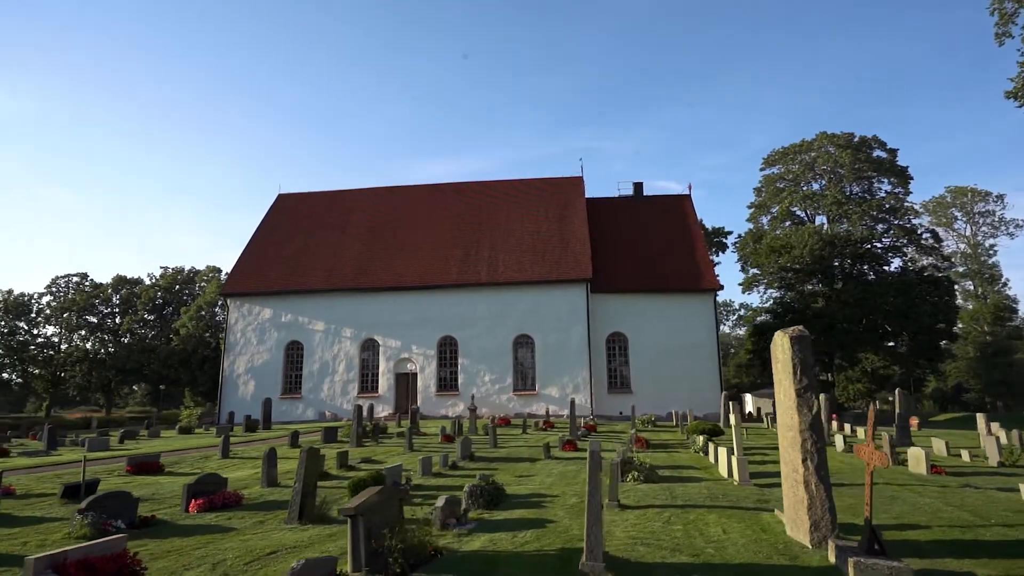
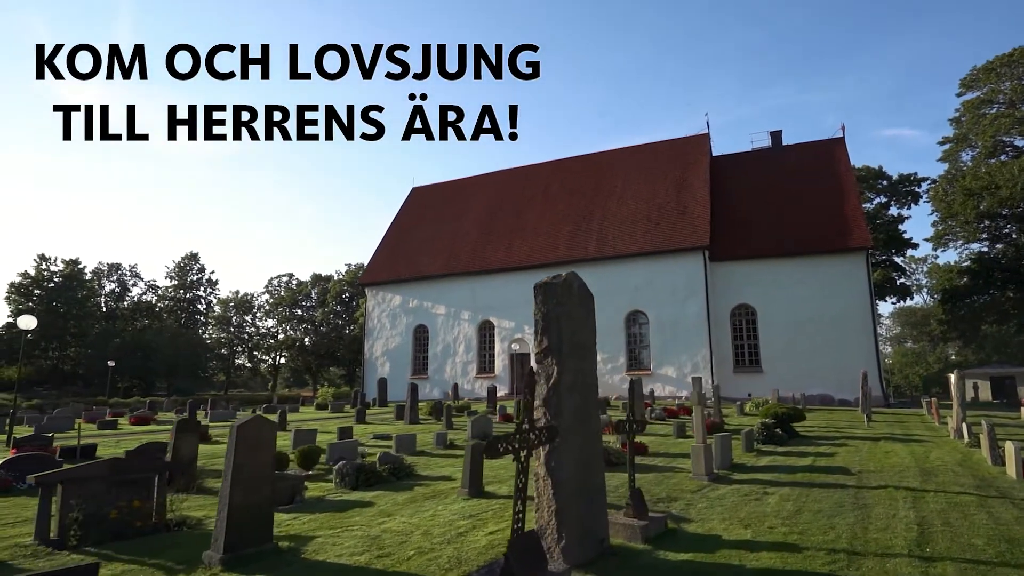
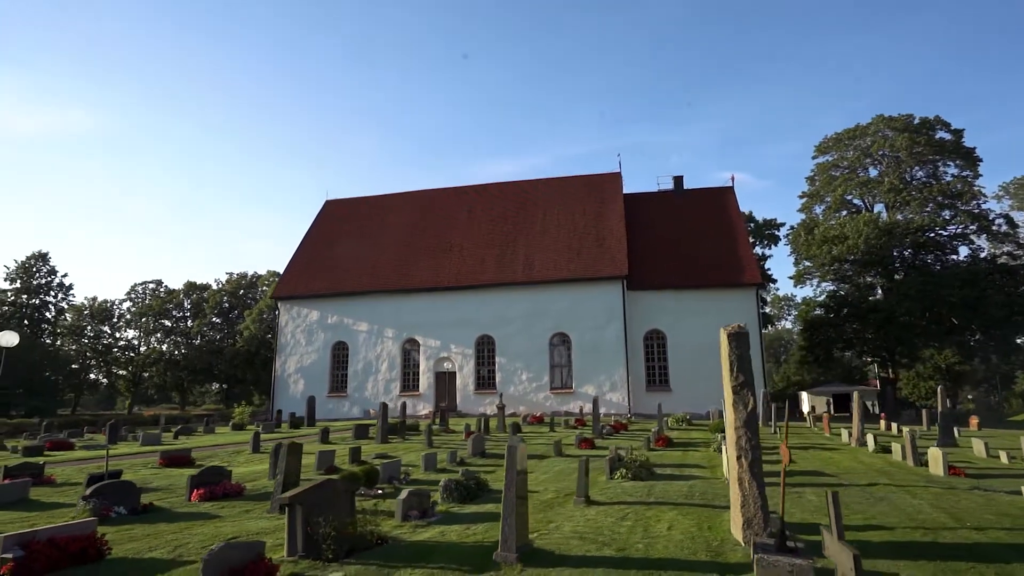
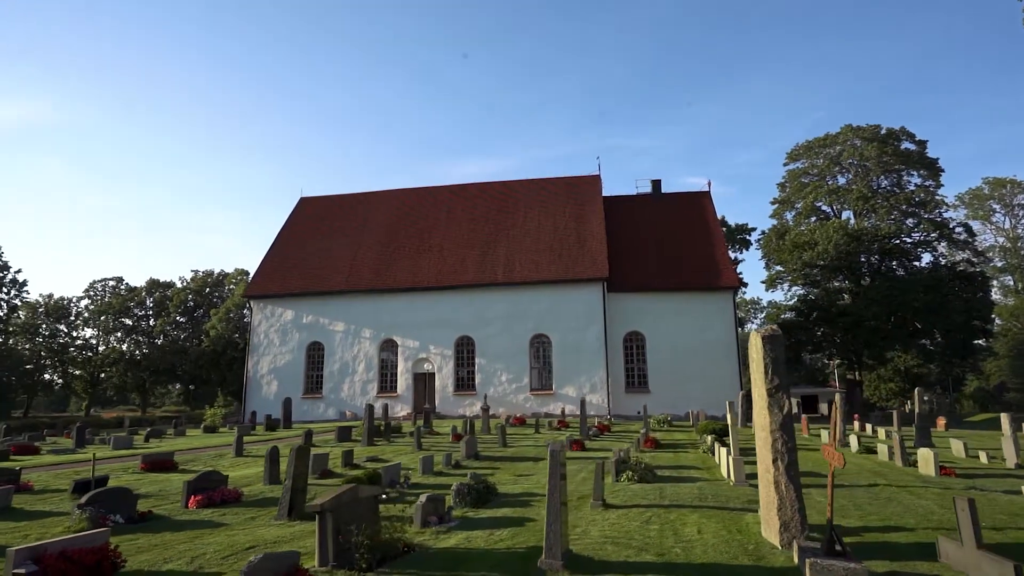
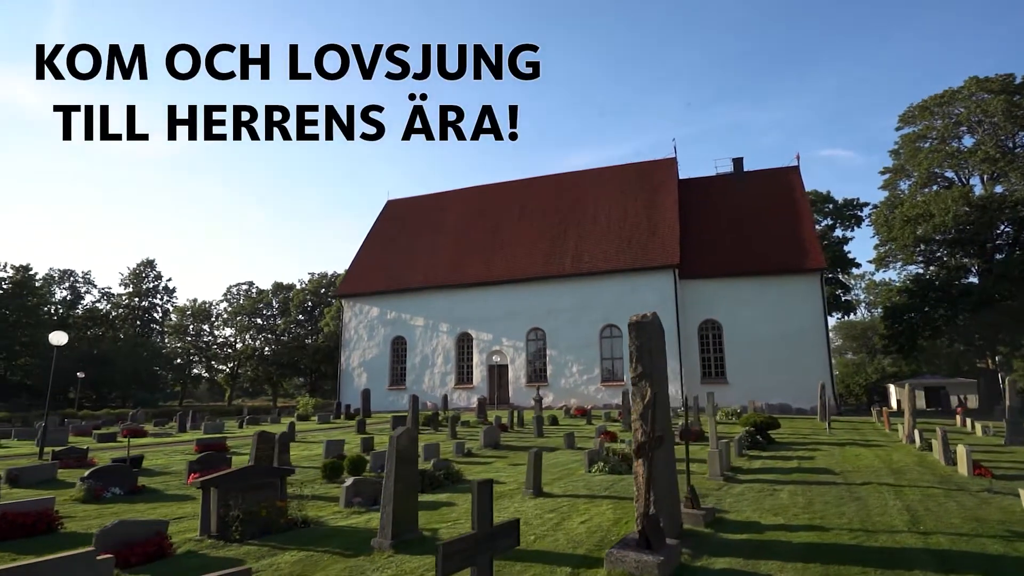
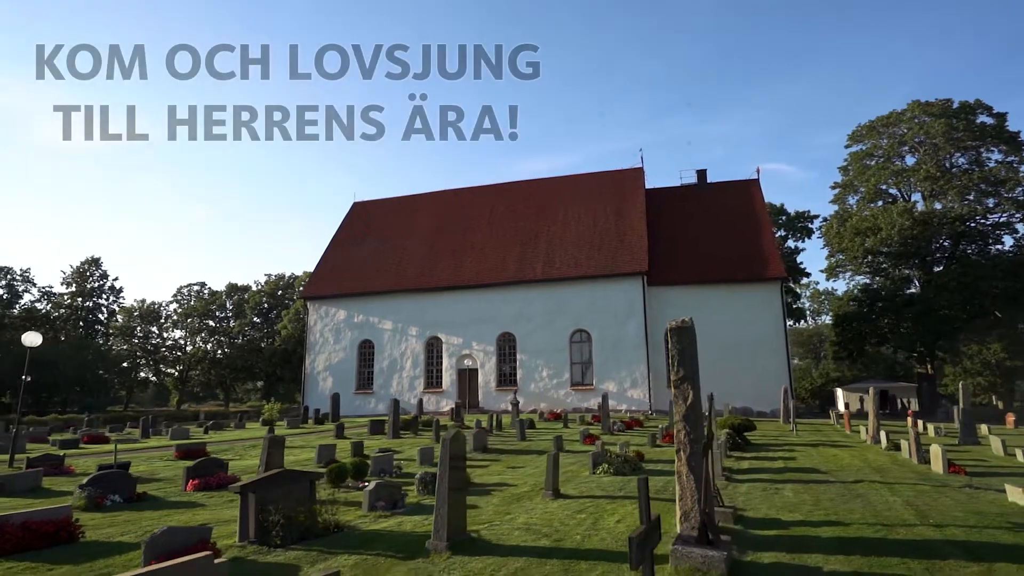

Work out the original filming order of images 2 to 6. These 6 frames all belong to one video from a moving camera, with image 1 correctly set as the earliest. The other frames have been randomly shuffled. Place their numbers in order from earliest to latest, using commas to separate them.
4, 3, 6, 5, 2
